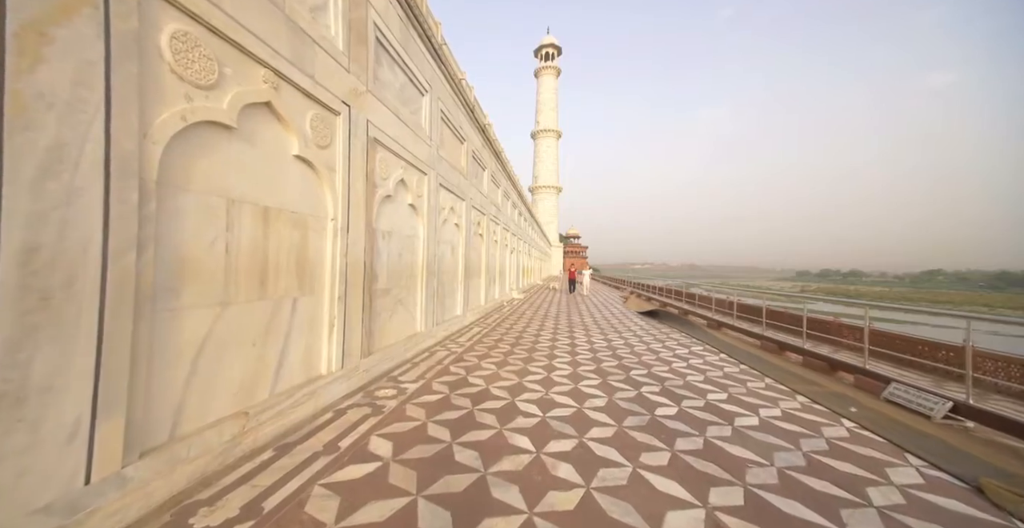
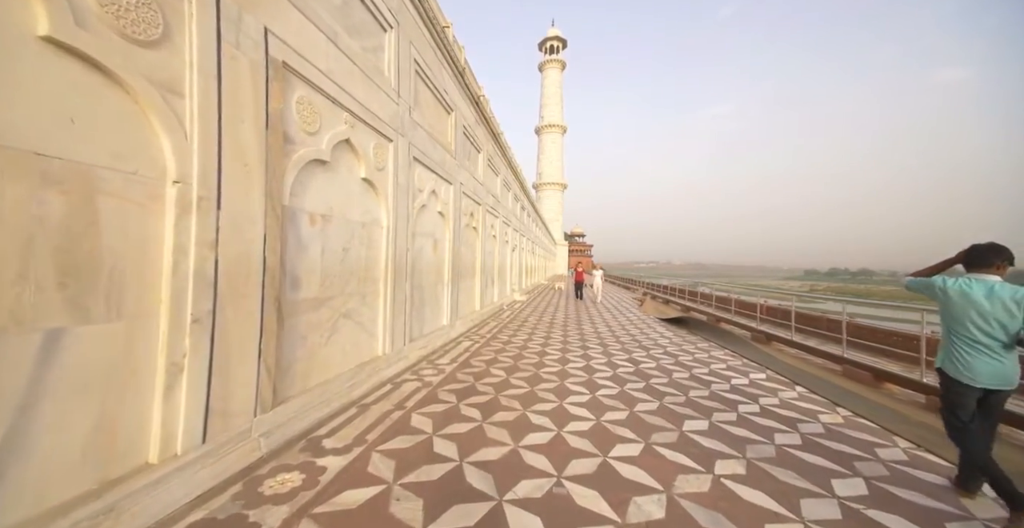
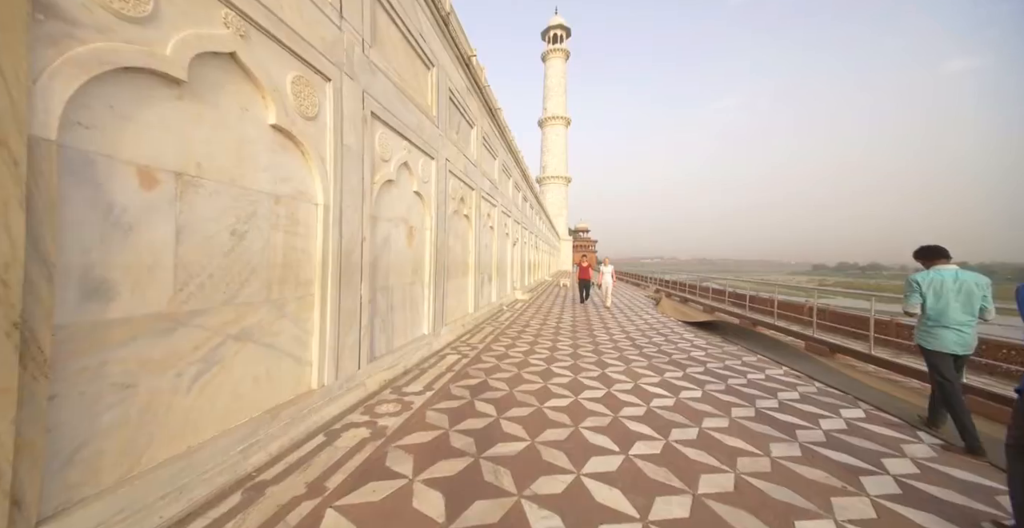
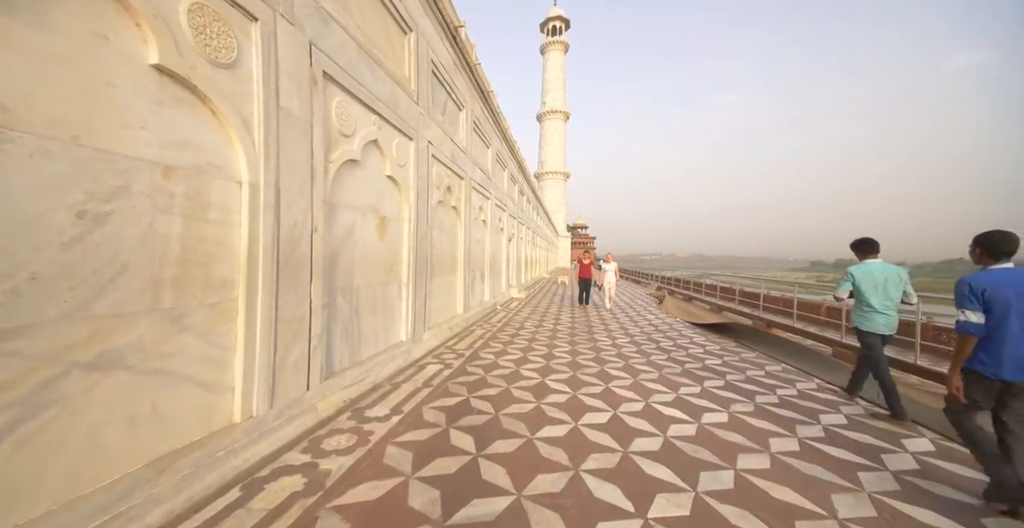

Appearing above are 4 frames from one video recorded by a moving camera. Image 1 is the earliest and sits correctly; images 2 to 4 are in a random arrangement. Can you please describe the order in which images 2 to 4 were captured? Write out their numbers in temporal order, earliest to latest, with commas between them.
2, 3, 4
